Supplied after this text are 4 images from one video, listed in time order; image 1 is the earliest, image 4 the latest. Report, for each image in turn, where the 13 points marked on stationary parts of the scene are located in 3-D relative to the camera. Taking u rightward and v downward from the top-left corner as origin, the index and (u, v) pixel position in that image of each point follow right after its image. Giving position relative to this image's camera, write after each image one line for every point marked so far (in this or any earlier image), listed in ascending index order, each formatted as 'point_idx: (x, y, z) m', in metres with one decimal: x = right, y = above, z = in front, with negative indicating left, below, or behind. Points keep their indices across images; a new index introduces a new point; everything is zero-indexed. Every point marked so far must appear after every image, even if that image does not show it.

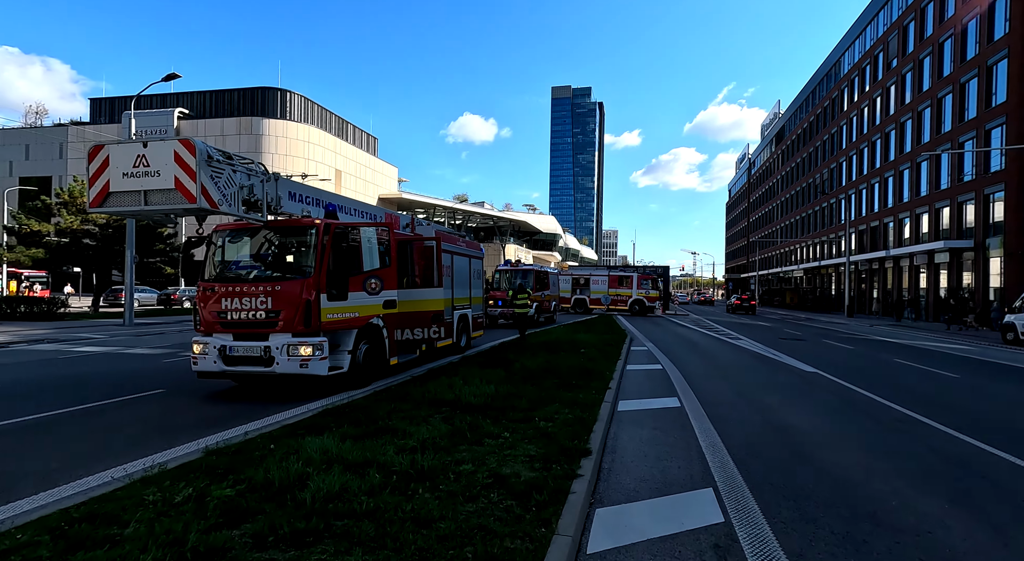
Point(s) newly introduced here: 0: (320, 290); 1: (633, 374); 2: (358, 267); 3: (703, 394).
0: (-3.0, -0.2, +8.7) m
1: (+2.6, -2.0, +11.9) m
2: (-2.7, +0.2, +9.3) m
3: (+3.2, -2.0, +9.3) m
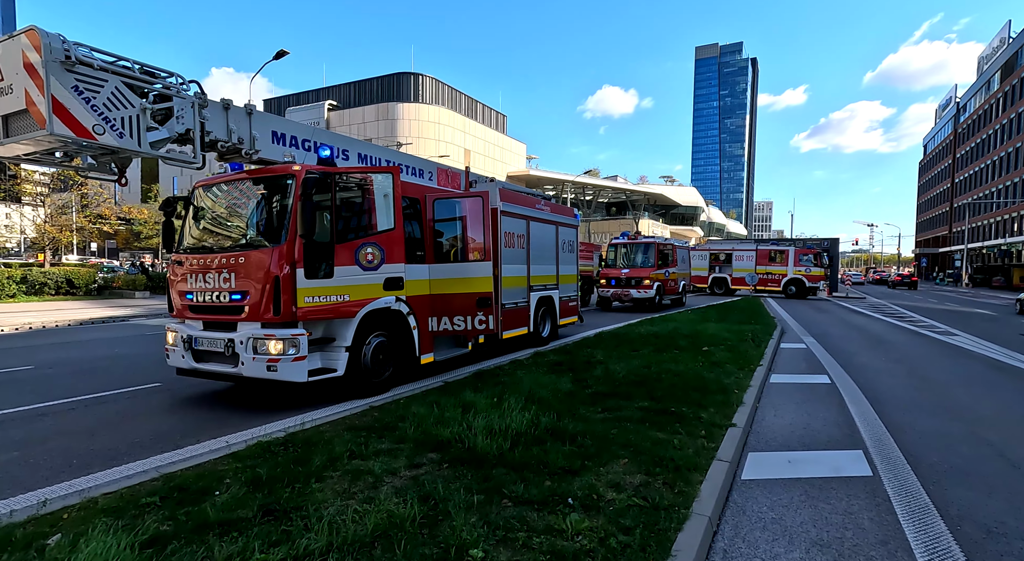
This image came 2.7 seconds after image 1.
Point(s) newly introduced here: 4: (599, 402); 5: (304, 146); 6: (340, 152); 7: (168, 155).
0: (-2.4, +0.2, +6.1) m
1: (+3.8, -1.6, +7.9) m
2: (-1.9, +0.6, +6.6) m
3: (+3.8, -1.6, +5.3) m
4: (+1.0, -1.4, +6.3) m
5: (-2.7, +1.8, +7.3) m
6: (-2.3, +1.7, +7.5) m
7: (-3.6, +1.3, +5.8) m
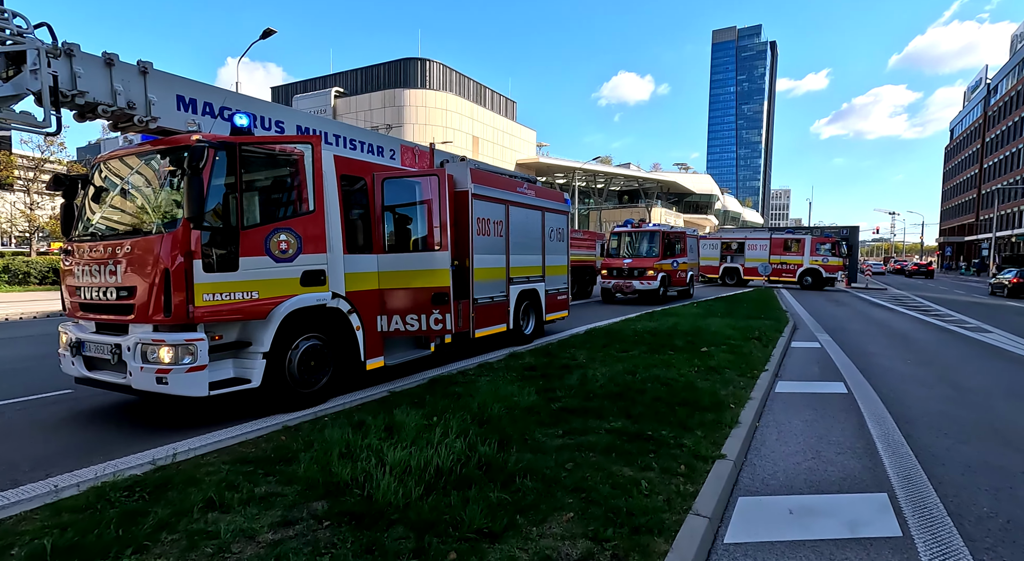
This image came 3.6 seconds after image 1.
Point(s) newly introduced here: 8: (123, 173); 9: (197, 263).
0: (-2.9, +0.3, +5.1) m
1: (+3.3, -1.5, +6.7) m
2: (-2.5, +0.7, +5.6) m
3: (+3.2, -1.6, +4.1) m
4: (+0.5, -1.3, +5.2) m
5: (-3.2, +1.8, +6.2) m
6: (-2.8, +1.8, +6.4) m
7: (-4.1, +1.4, +4.7) m
8: (-3.9, +1.1, +5.5) m
9: (-2.9, +0.2, +5.0) m
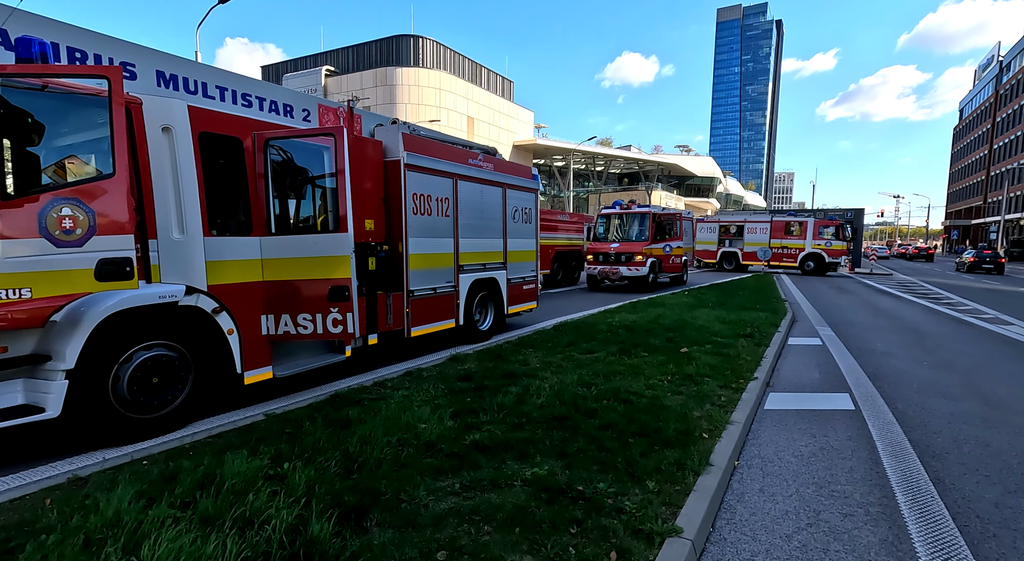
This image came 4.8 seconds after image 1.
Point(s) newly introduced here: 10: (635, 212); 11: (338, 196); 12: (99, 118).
0: (-3.7, +0.3, +3.6) m
1: (+2.5, -1.4, +5.3) m
2: (-3.3, +0.7, +4.1) m
3: (+2.4, -1.6, +2.7) m
4: (-0.3, -1.3, +3.8) m
5: (-4.0, +1.9, +4.7) m
6: (-3.6, +1.9, +4.9) m
7: (-4.9, +1.4, +3.3) m
8: (-4.7, +1.1, +4.1) m
9: (-3.7, +0.2, +3.6) m
10: (+4.1, +2.3, +18.5) m
11: (-1.7, +0.9, +5.5) m
12: (-3.2, +1.3, +4.2) m
